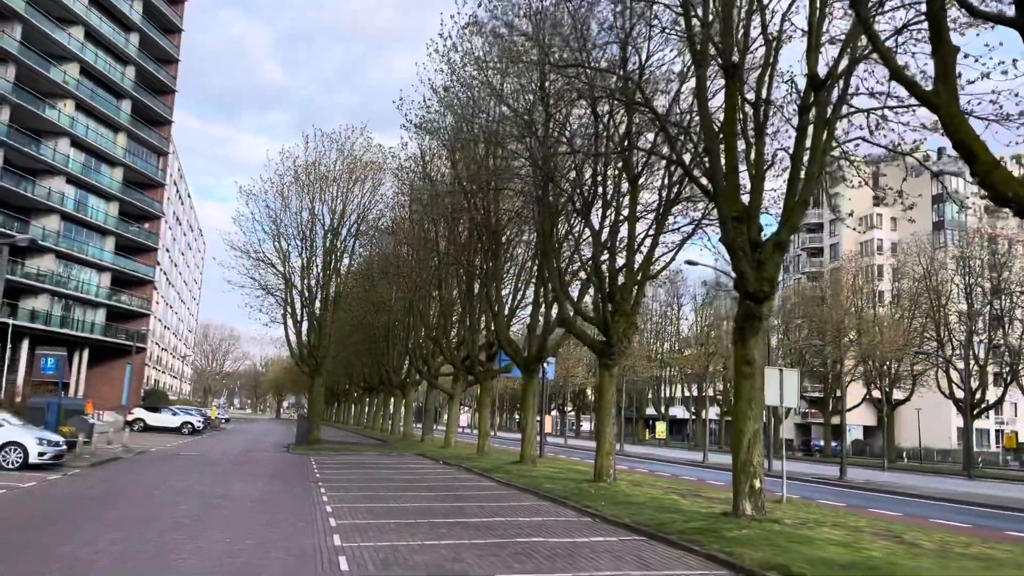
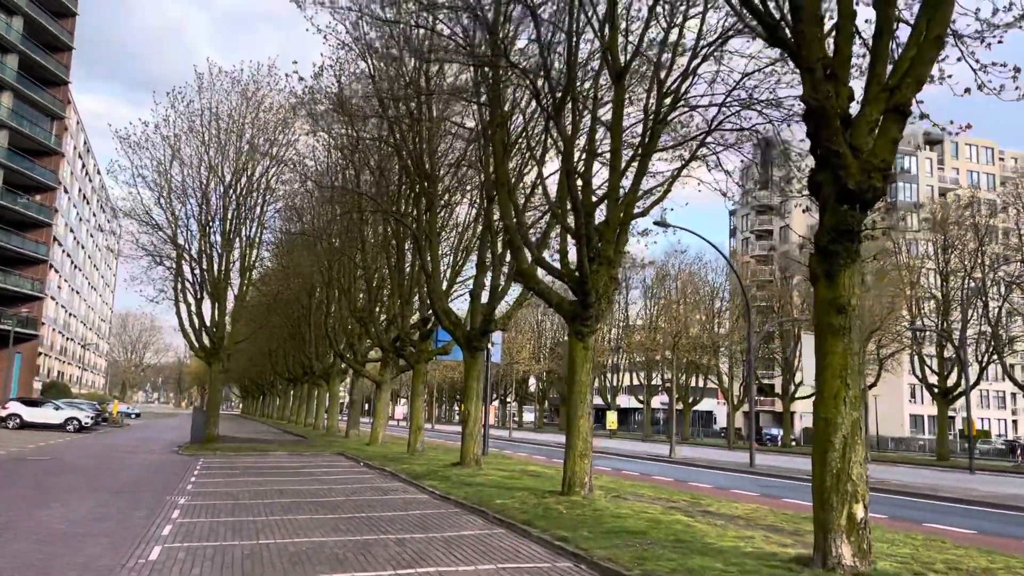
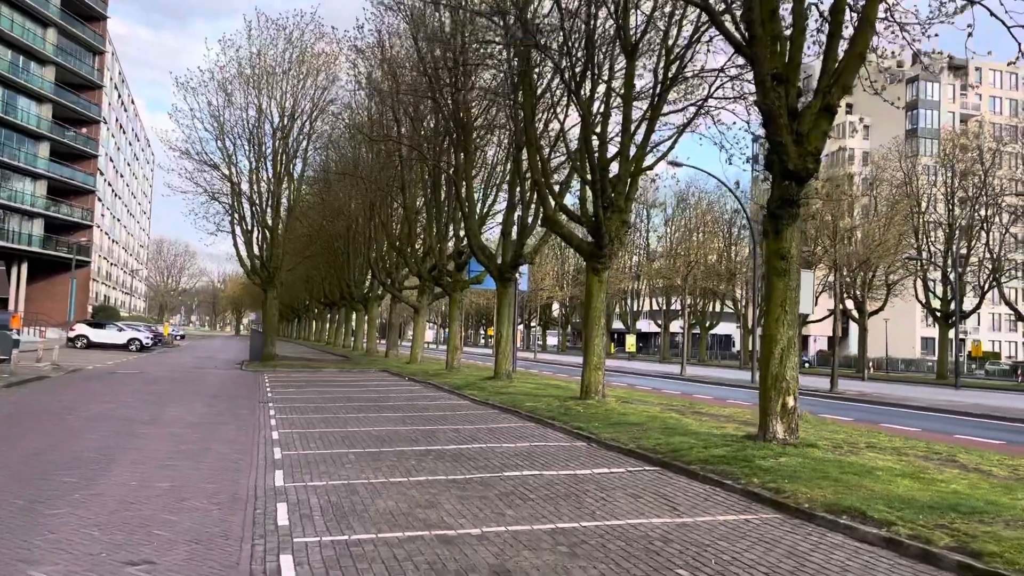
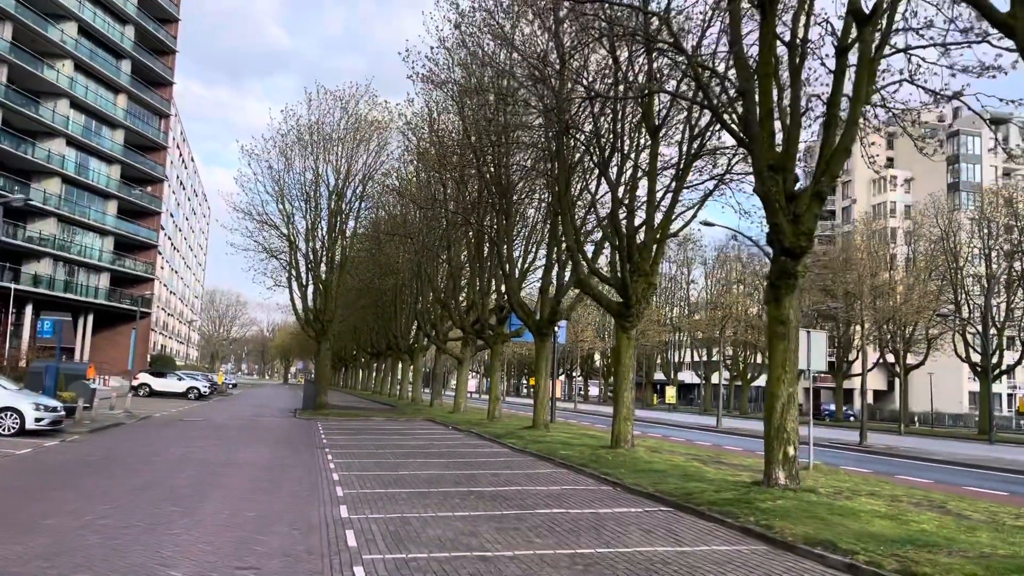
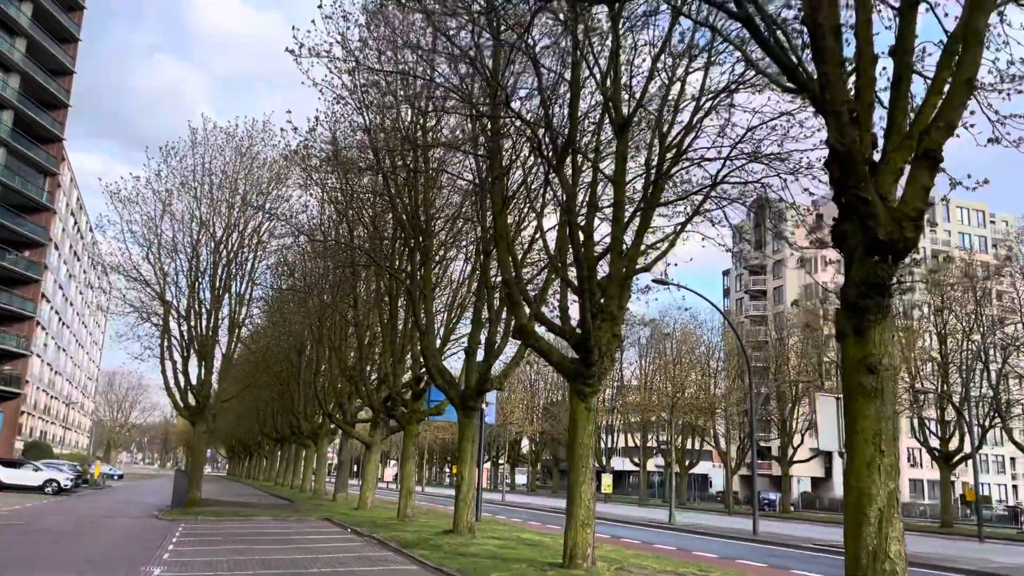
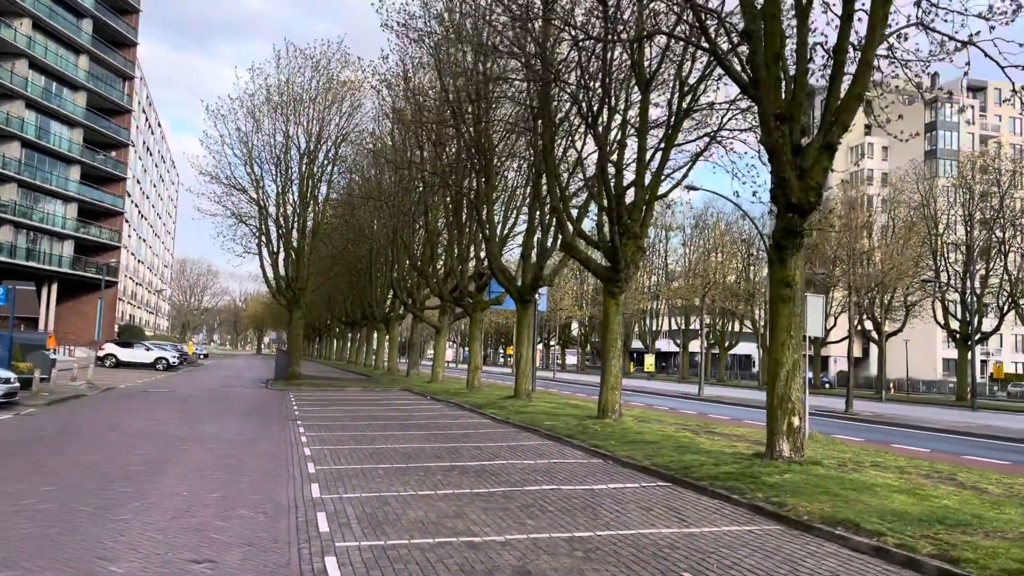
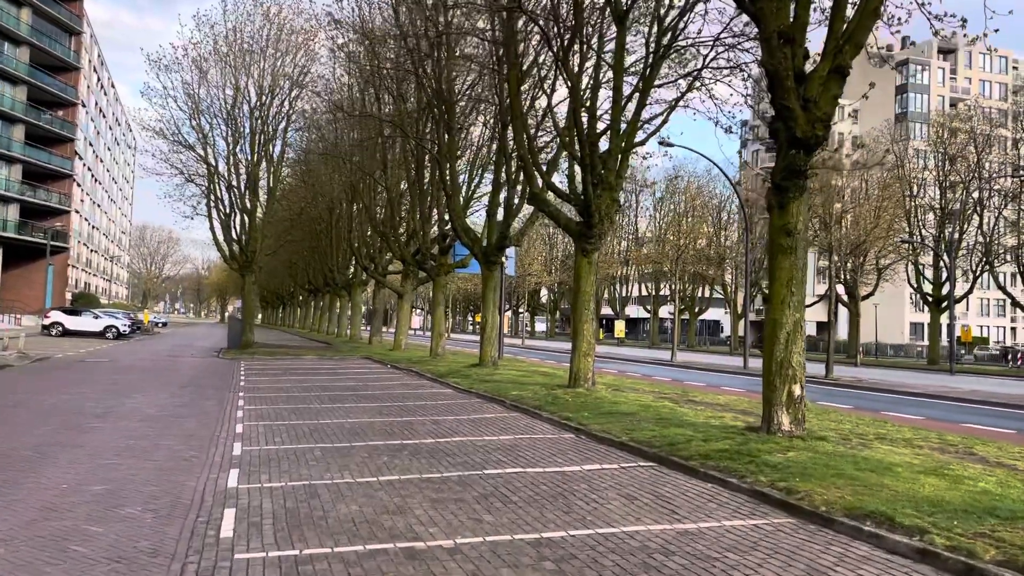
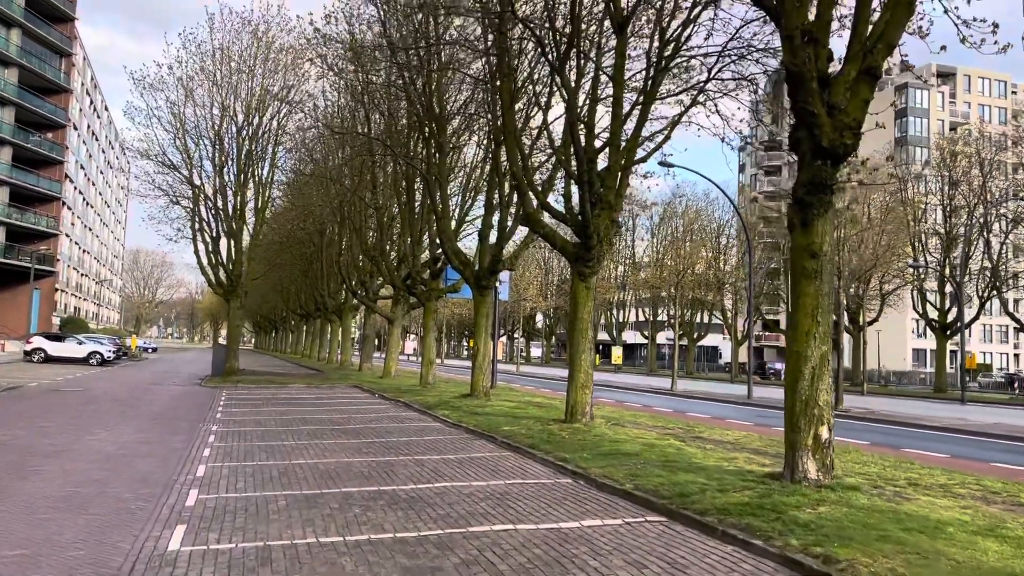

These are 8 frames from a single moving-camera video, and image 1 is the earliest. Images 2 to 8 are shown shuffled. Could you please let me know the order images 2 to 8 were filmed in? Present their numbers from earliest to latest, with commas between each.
4, 6, 3, 7, 8, 2, 5
